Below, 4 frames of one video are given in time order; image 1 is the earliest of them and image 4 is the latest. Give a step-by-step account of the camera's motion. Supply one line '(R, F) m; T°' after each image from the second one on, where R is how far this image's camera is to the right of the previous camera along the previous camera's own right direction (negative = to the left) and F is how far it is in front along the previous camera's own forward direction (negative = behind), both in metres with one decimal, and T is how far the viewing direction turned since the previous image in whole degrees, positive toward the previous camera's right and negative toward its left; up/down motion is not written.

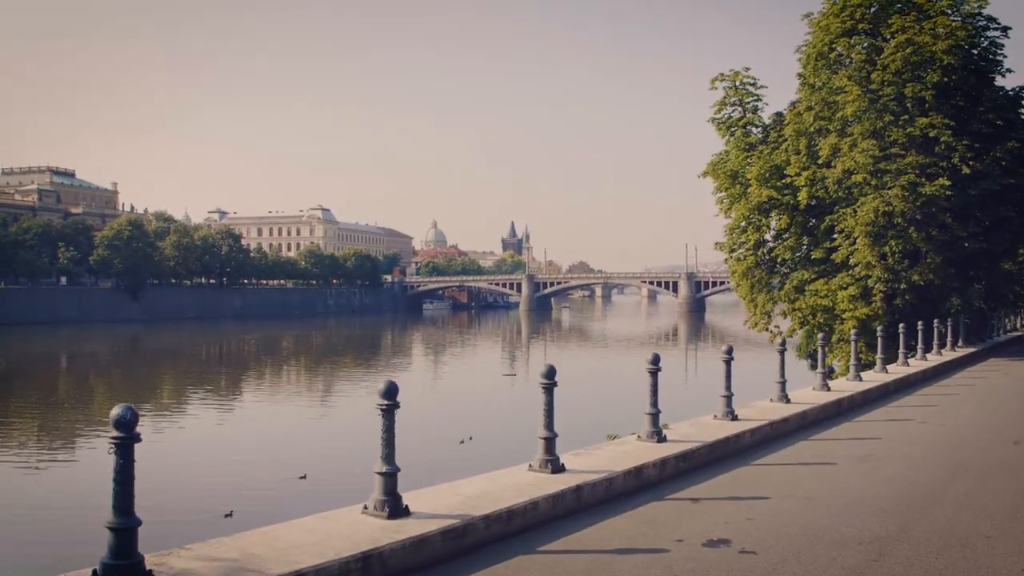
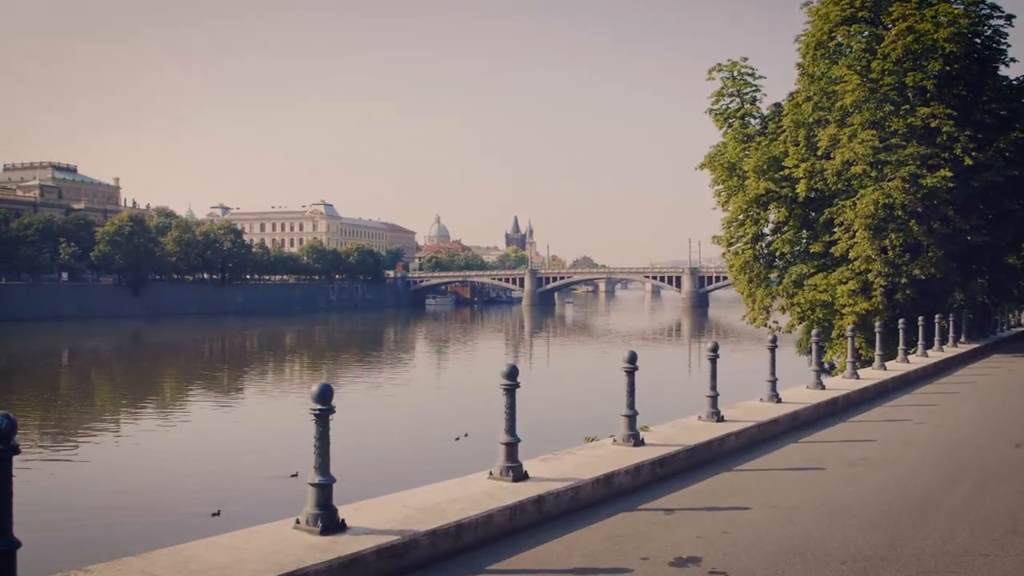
(-1.8, -1.2) m; 0°
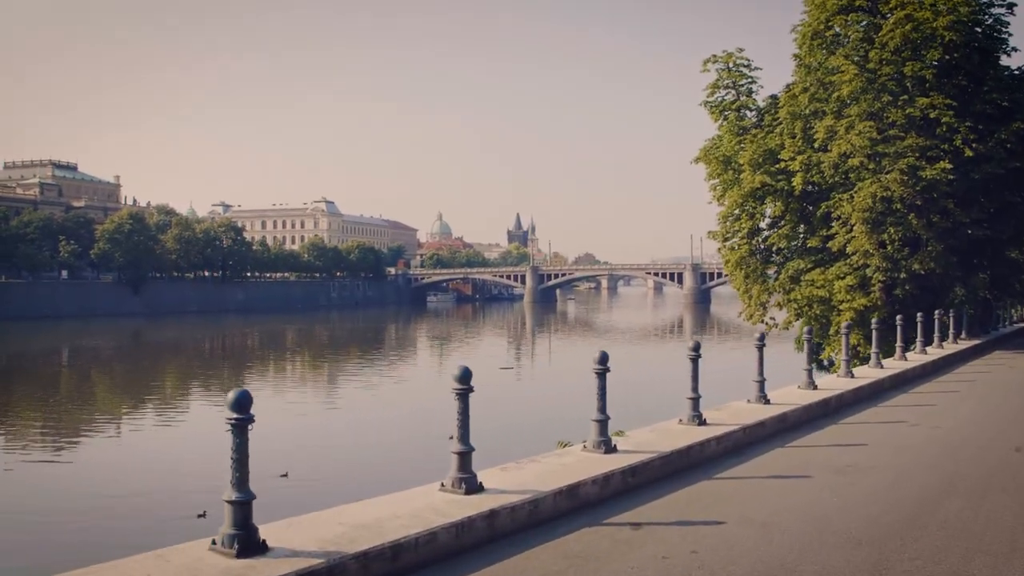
(+1.0, +0.9) m; 0°
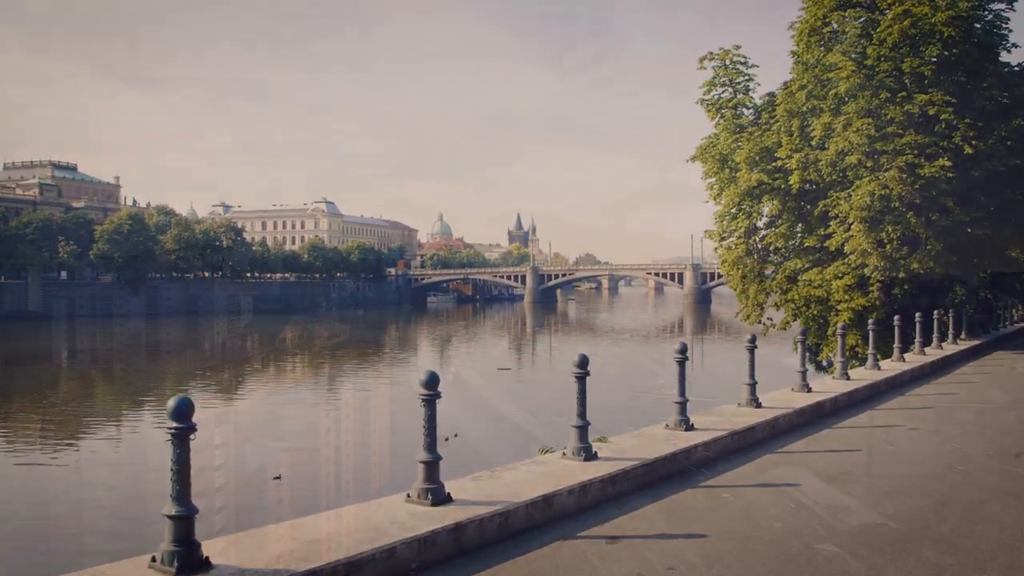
(+0.4, +0.4) m; 0°
